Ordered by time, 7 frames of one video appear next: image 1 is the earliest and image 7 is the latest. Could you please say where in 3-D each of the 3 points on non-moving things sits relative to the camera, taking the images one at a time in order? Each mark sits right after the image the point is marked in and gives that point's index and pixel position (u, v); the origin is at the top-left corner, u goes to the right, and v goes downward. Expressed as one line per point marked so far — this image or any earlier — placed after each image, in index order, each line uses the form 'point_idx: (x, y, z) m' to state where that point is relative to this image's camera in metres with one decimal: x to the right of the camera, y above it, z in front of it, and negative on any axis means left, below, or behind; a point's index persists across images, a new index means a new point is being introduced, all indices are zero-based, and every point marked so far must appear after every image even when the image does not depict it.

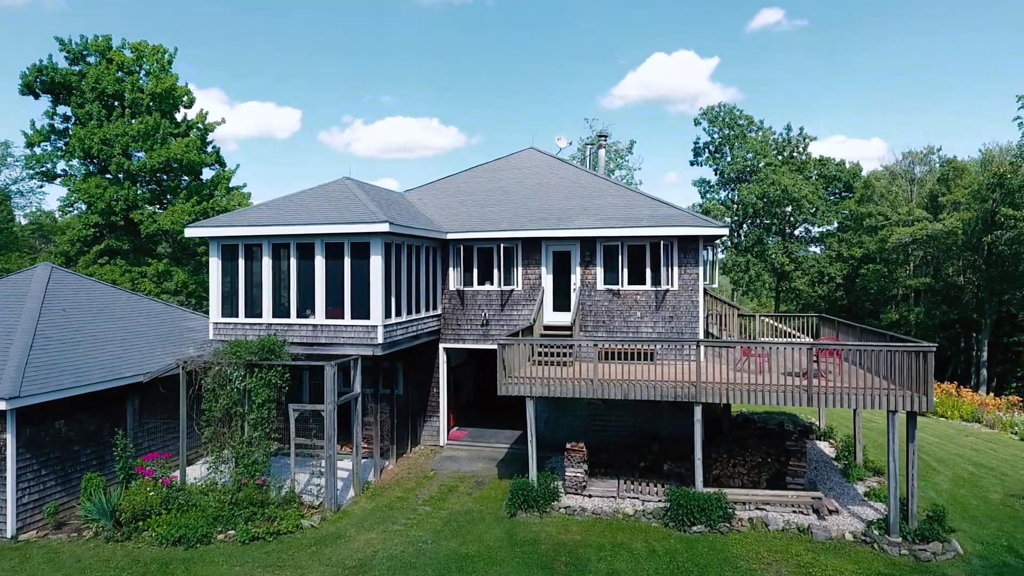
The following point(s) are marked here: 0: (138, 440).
0: (-7.0, -2.8, +11.7) m
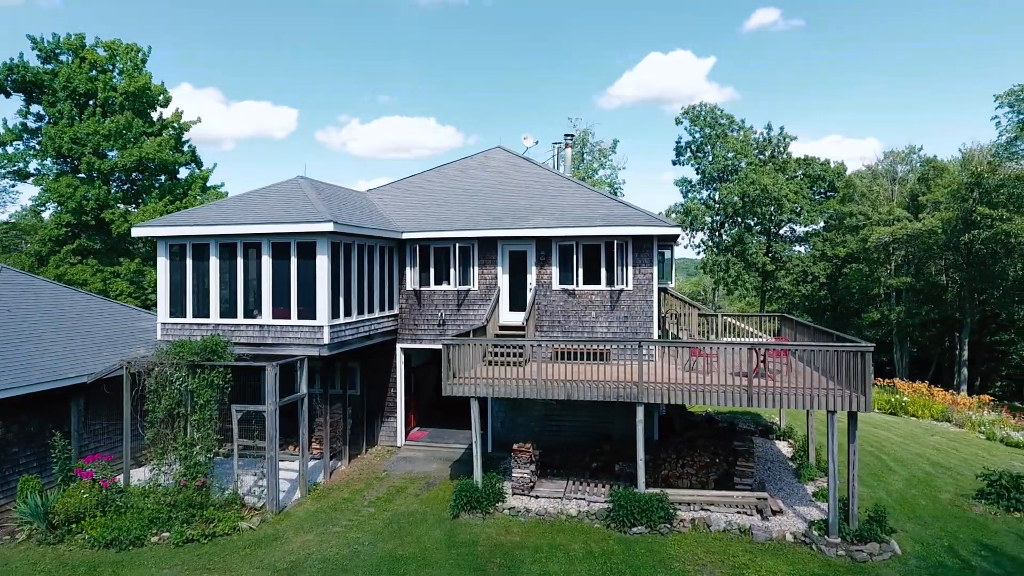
0: (-7.9, -2.8, +11.6) m
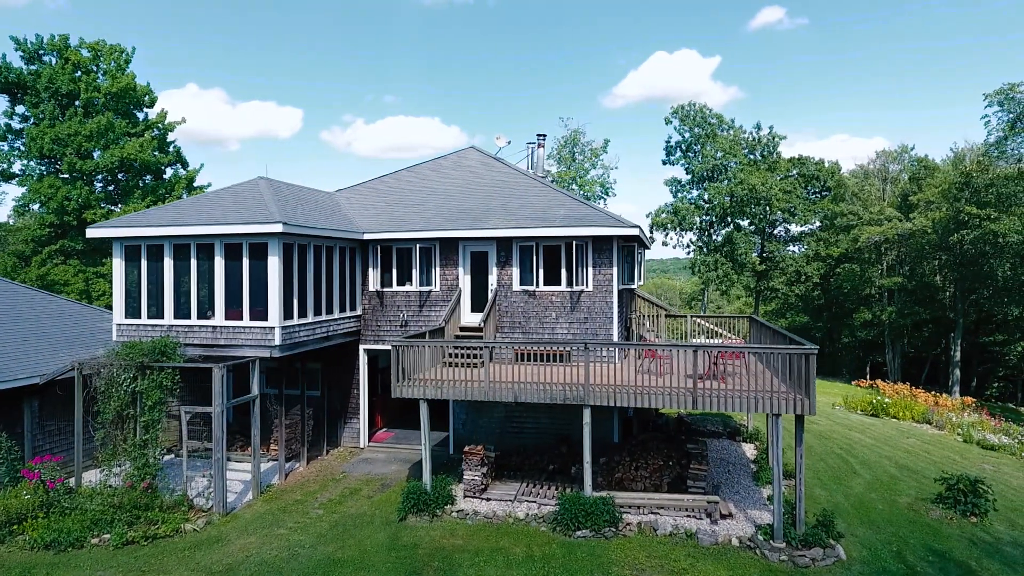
0: (-8.8, -2.8, +11.6) m
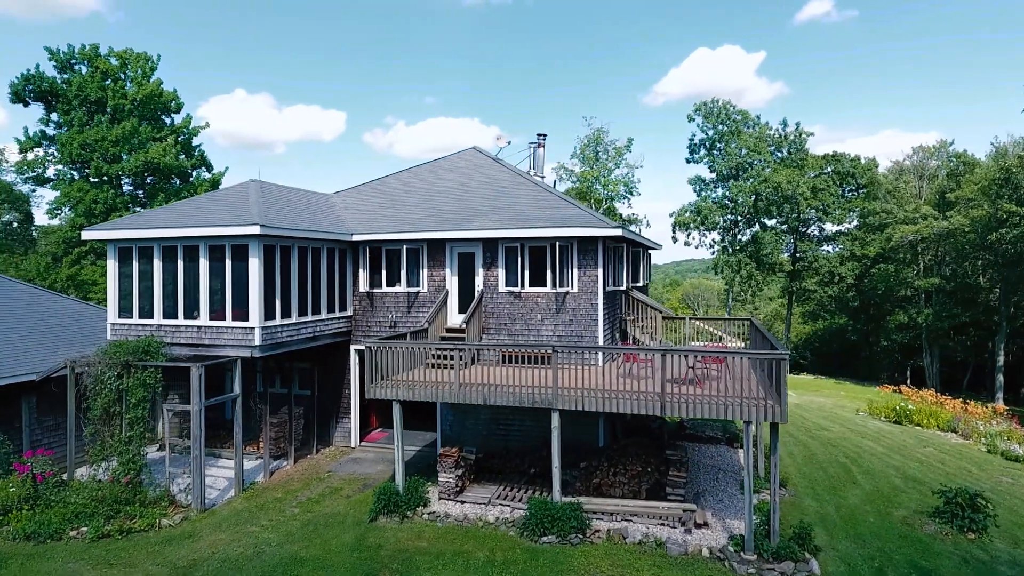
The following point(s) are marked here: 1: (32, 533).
0: (-9.2, -2.8, +12.0) m
1: (-7.4, -3.8, +9.7) m
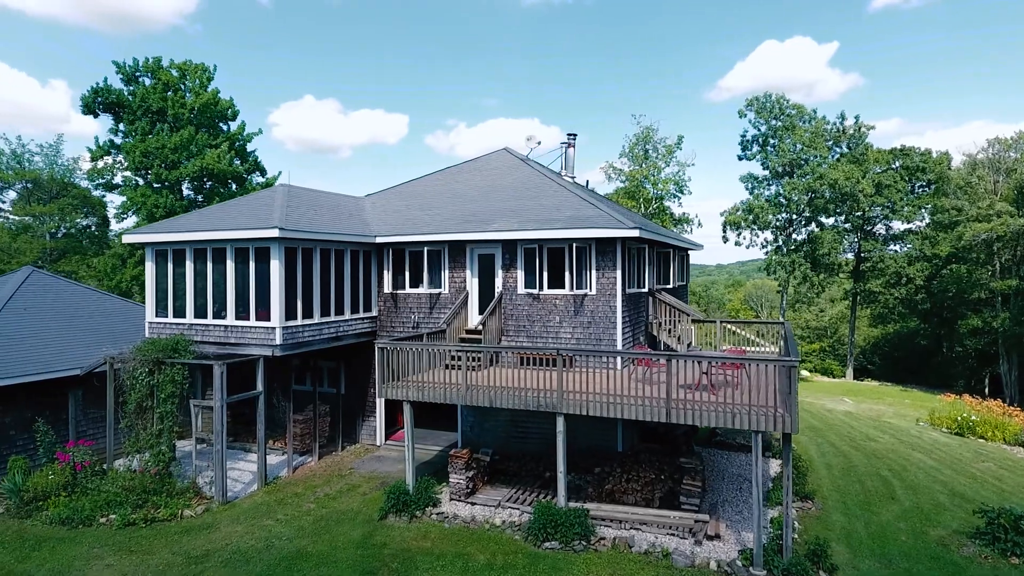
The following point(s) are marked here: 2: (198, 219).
0: (-8.9, -2.9, +12.8) m
1: (-7.4, -3.8, +10.3) m
2: (-6.6, +1.4, +13.1) m
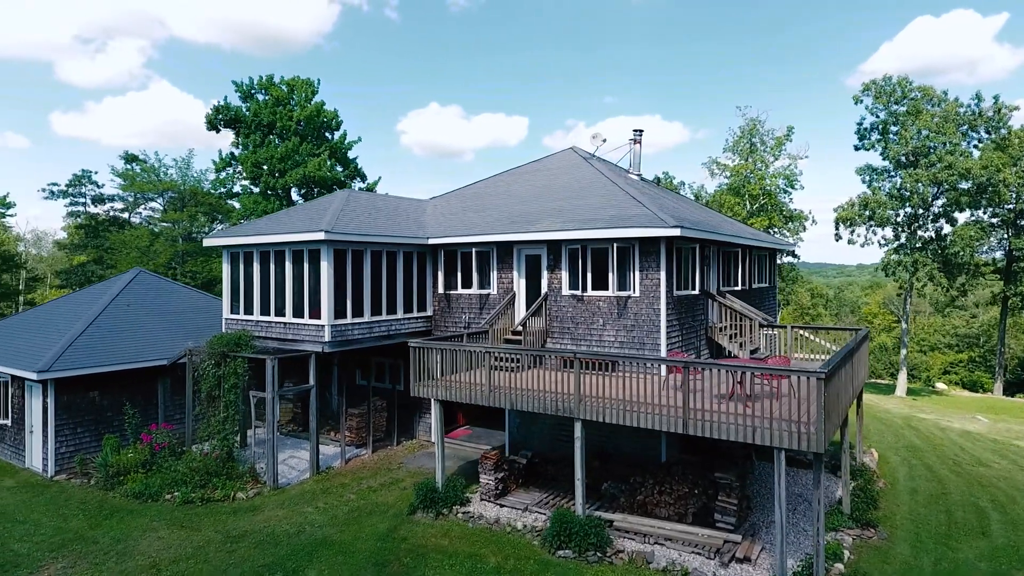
0: (-7.9, -2.8, +14.3) m
1: (-6.9, -3.8, +11.6) m
2: (-5.6, +1.5, +14.1) m
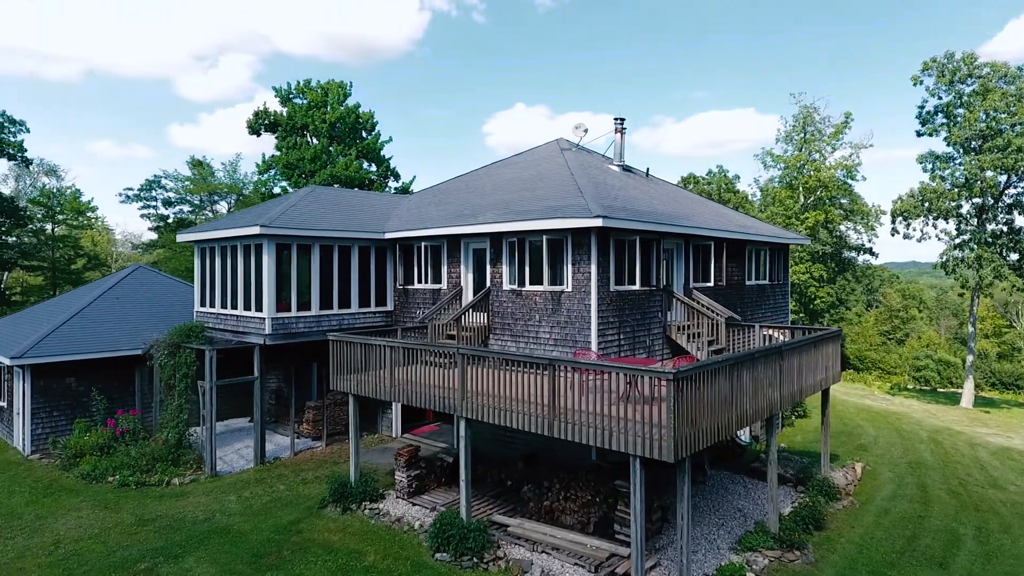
0: (-9.0, -2.7, +15.1) m
1: (-8.3, -3.6, +12.2) m
2: (-6.6, +1.6, +14.5) m
